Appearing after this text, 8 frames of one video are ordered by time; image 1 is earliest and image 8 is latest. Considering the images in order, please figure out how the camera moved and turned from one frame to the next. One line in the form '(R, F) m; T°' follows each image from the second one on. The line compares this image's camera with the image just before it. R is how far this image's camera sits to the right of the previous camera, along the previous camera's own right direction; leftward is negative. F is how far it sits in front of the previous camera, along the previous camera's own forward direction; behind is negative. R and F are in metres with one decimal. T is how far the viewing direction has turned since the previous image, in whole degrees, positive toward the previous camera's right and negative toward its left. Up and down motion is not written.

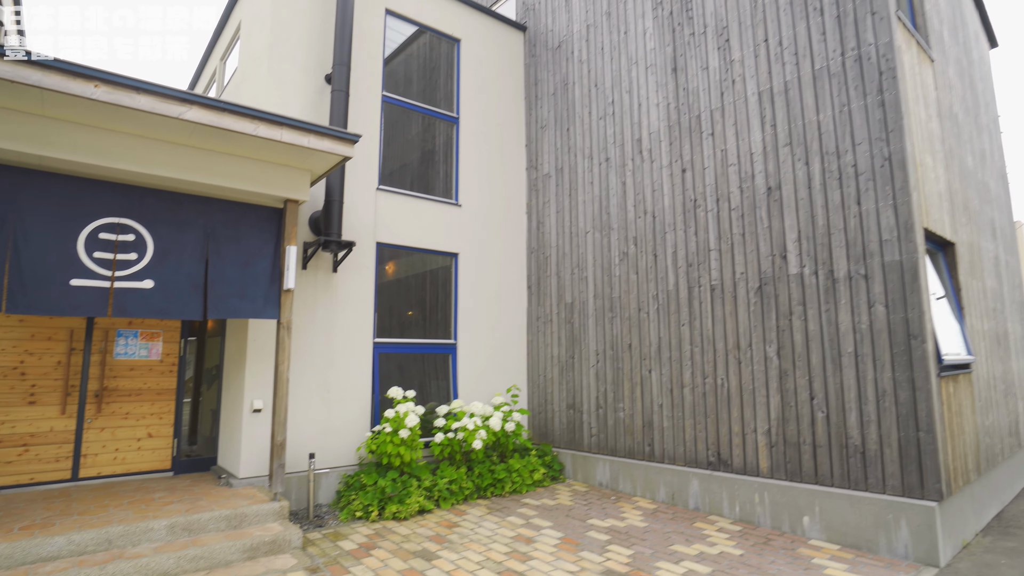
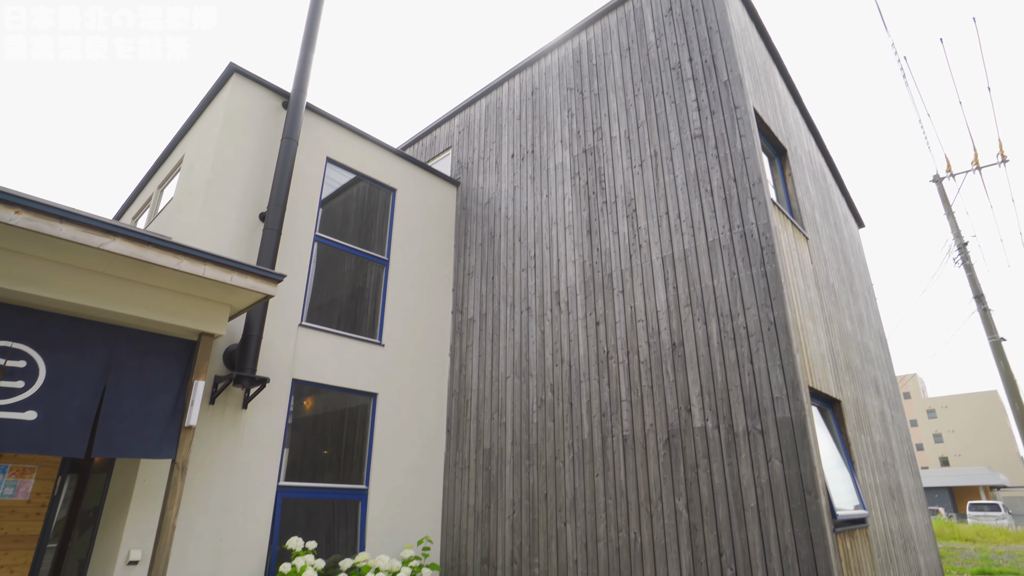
(+0.1, -0.1) m; +6°
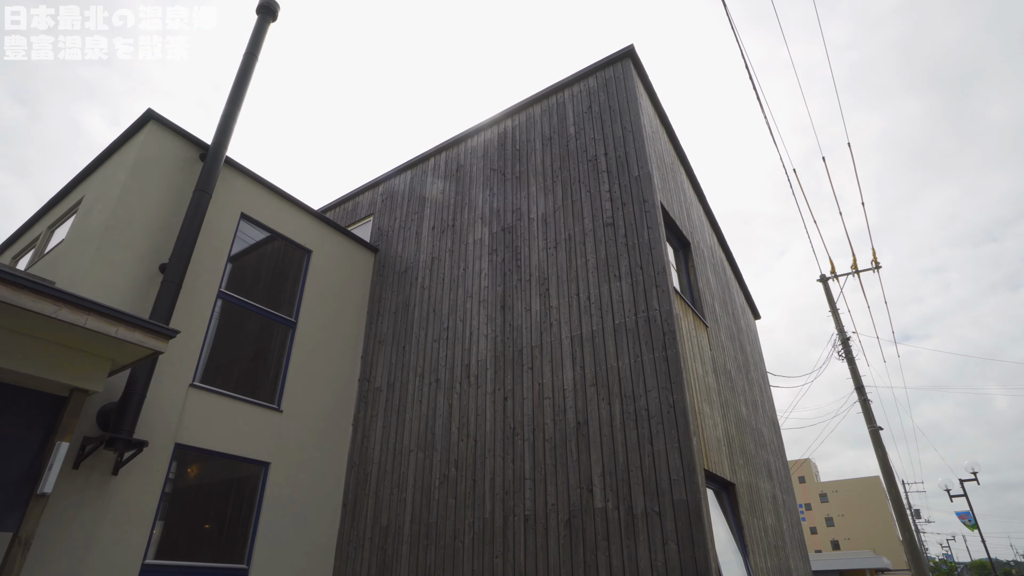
(+0.1, 0.0) m; +7°
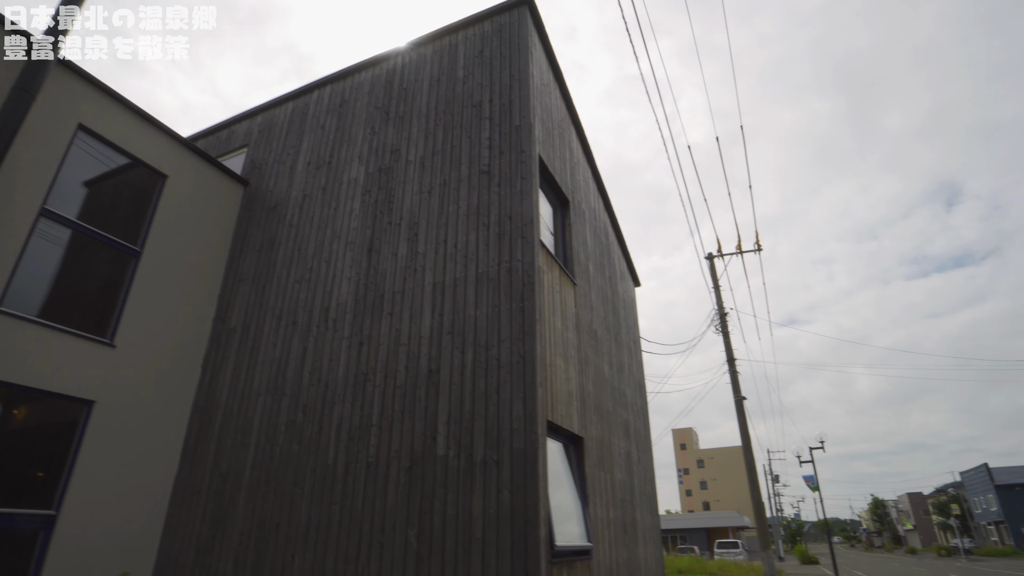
(+0.4, +0.1) m; +8°
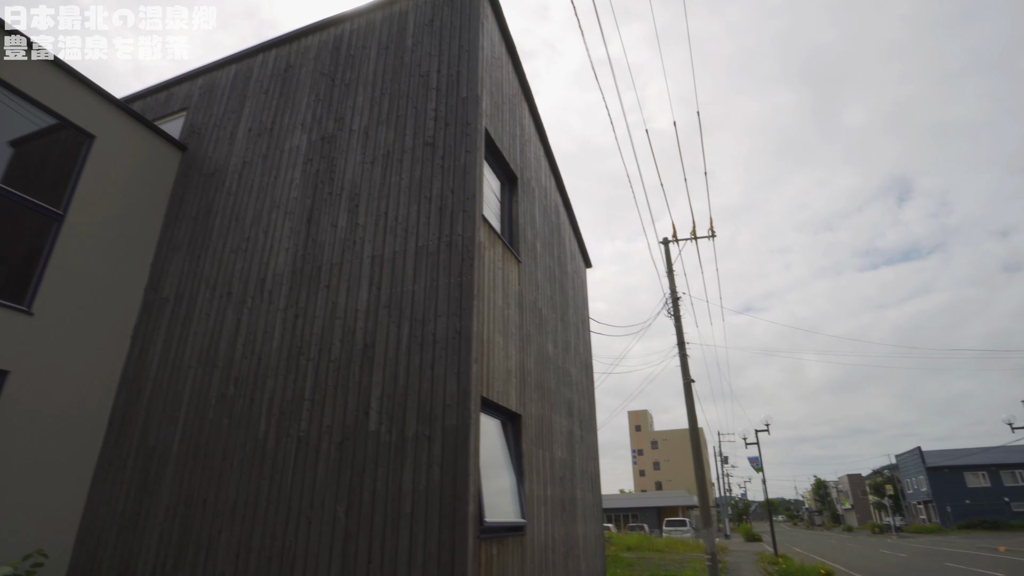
(+0.2, +0.1) m; +4°
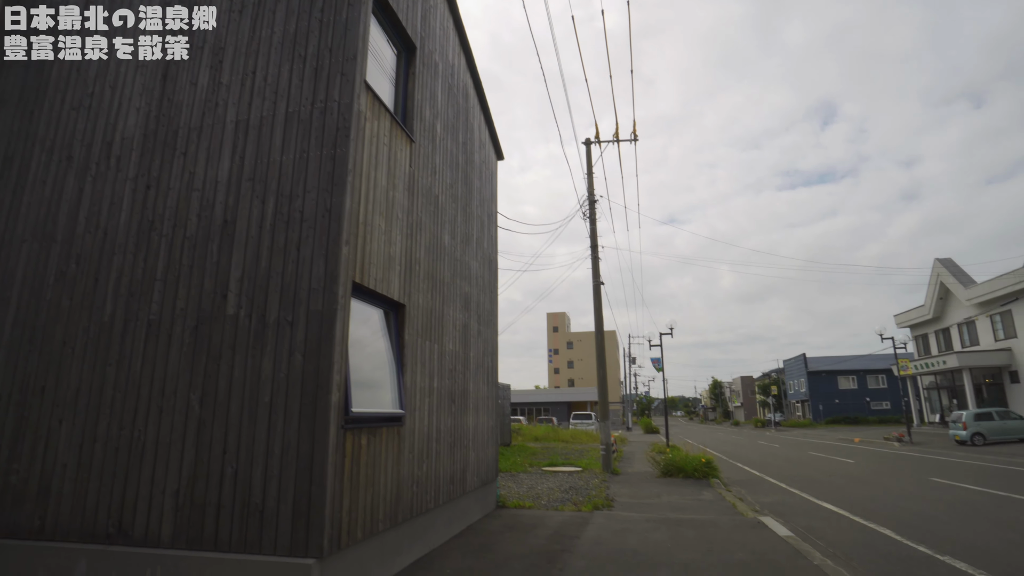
(+0.3, +0.3) m; +7°
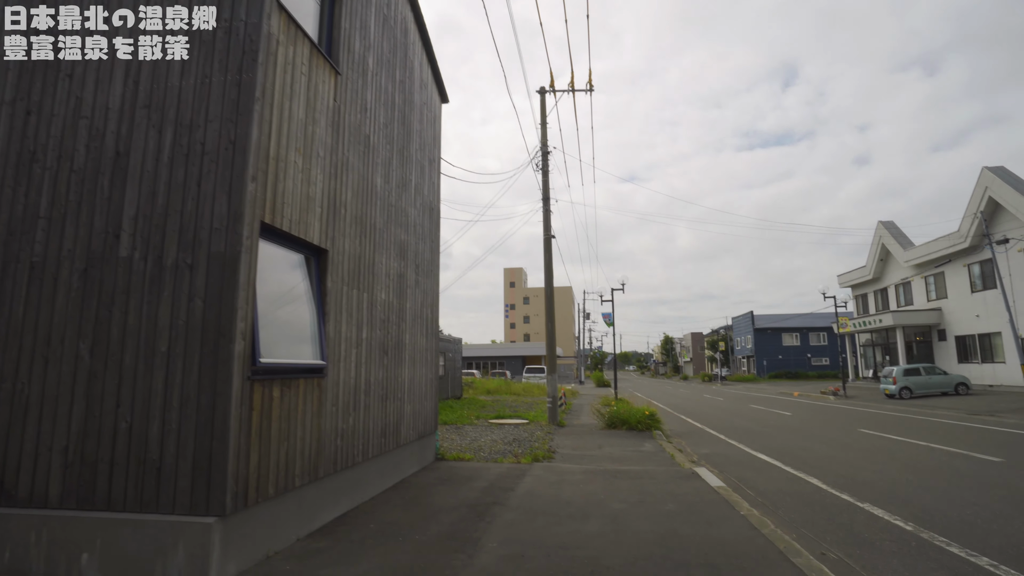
(+0.2, +0.2) m; +4°
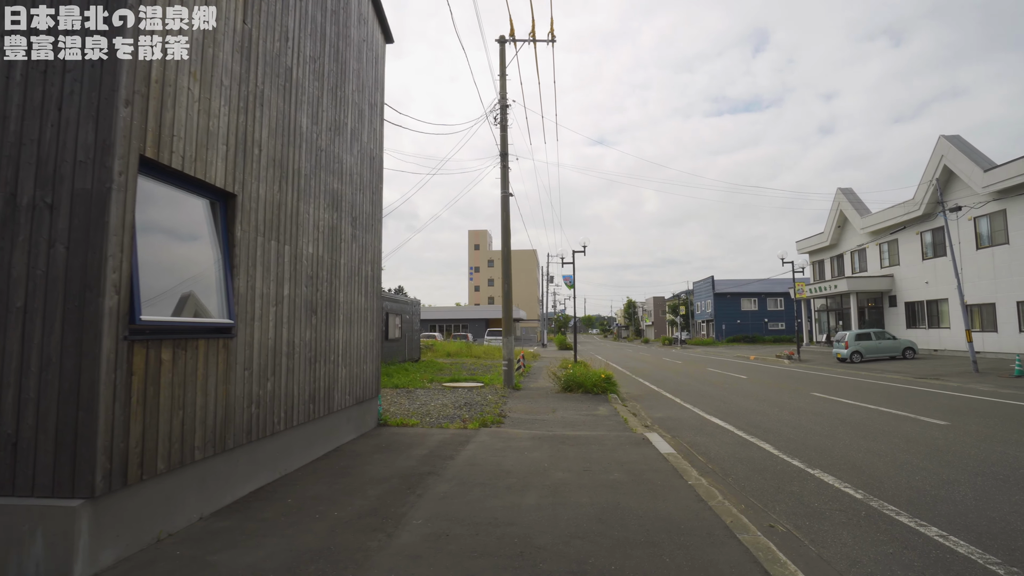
(+0.2, +0.4) m; +3°
